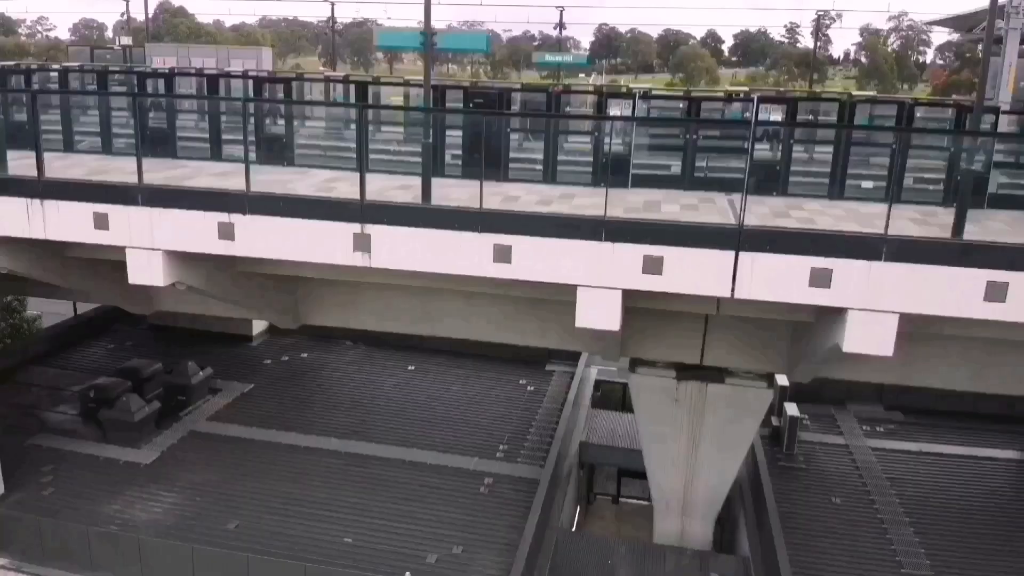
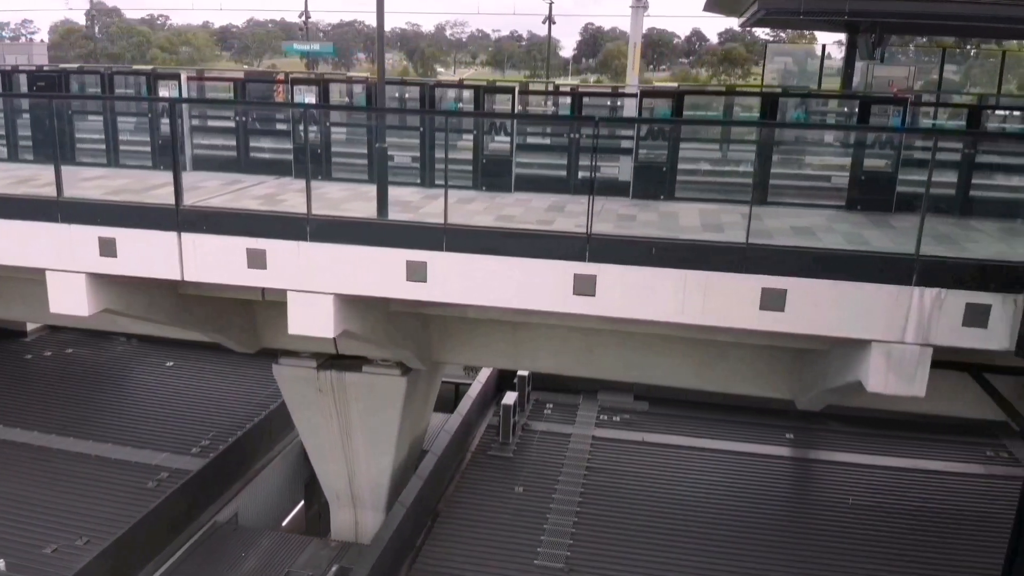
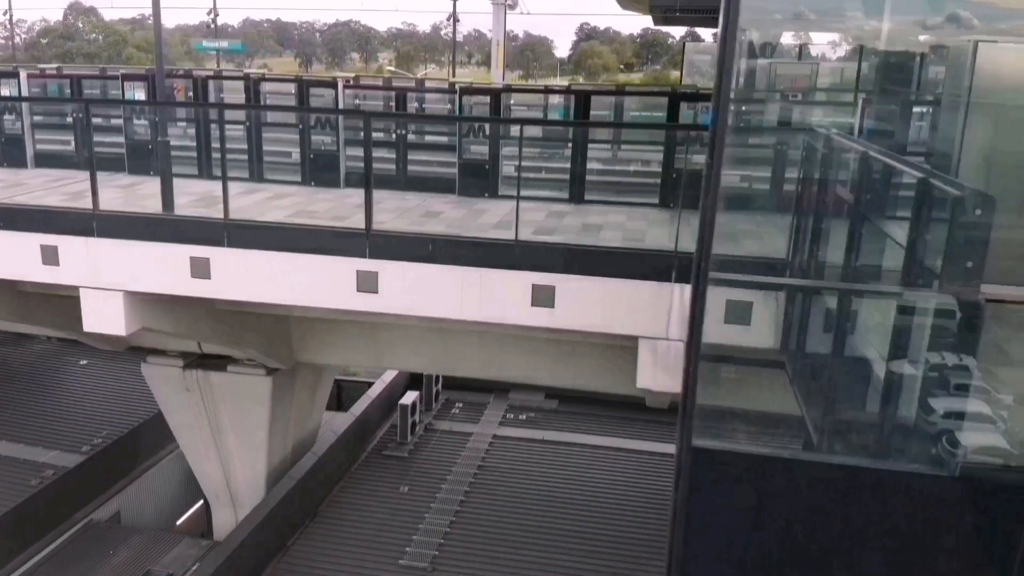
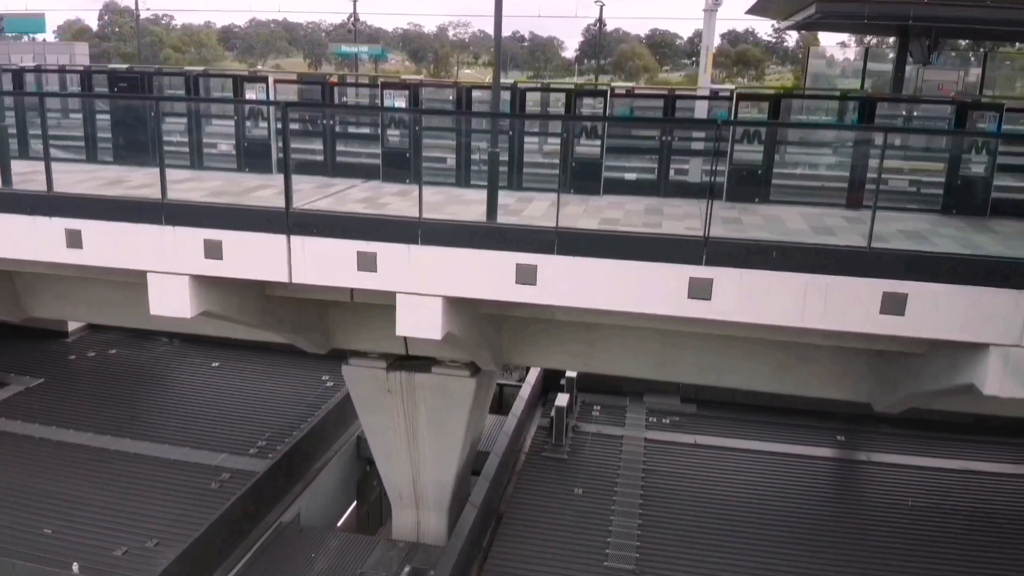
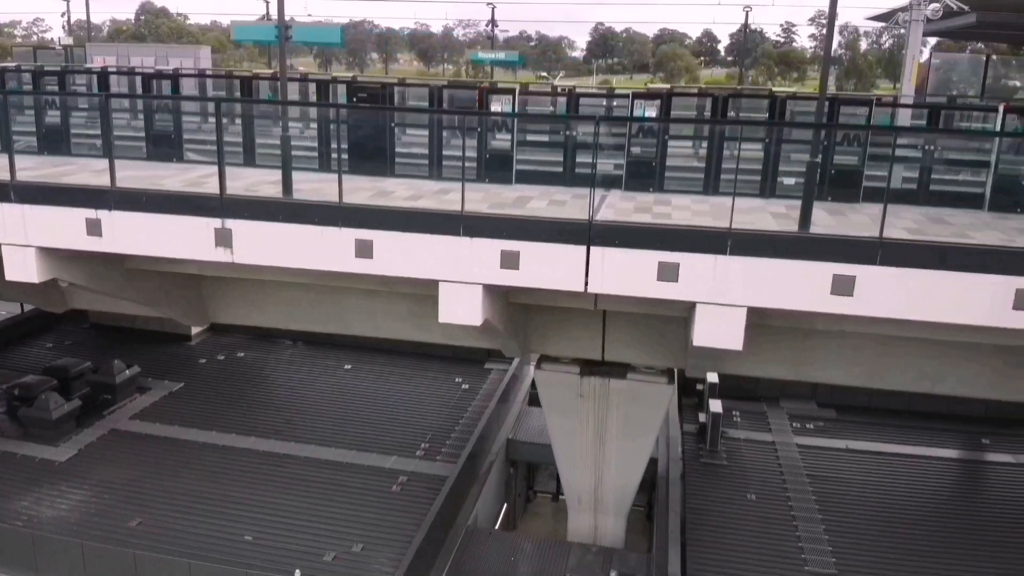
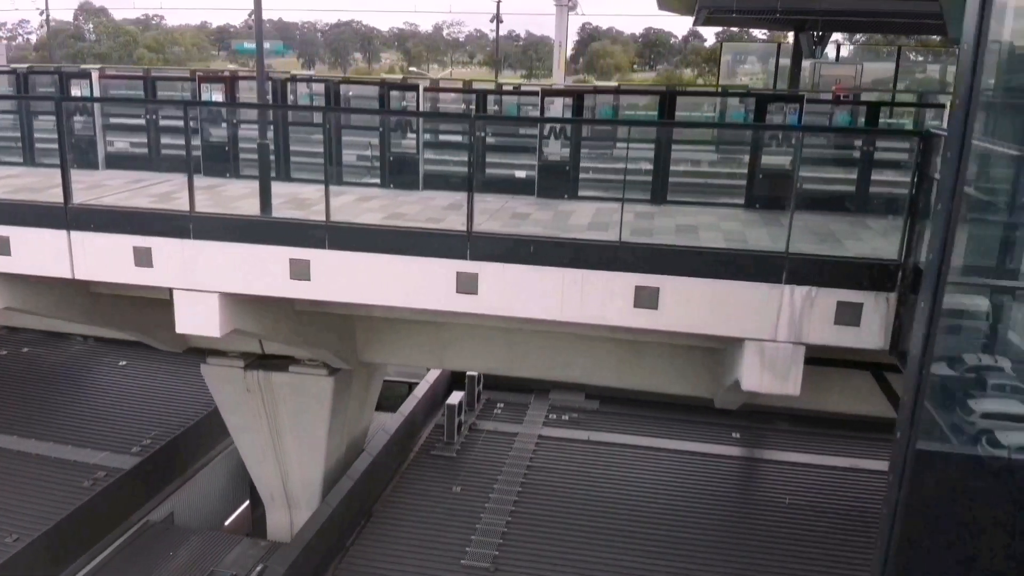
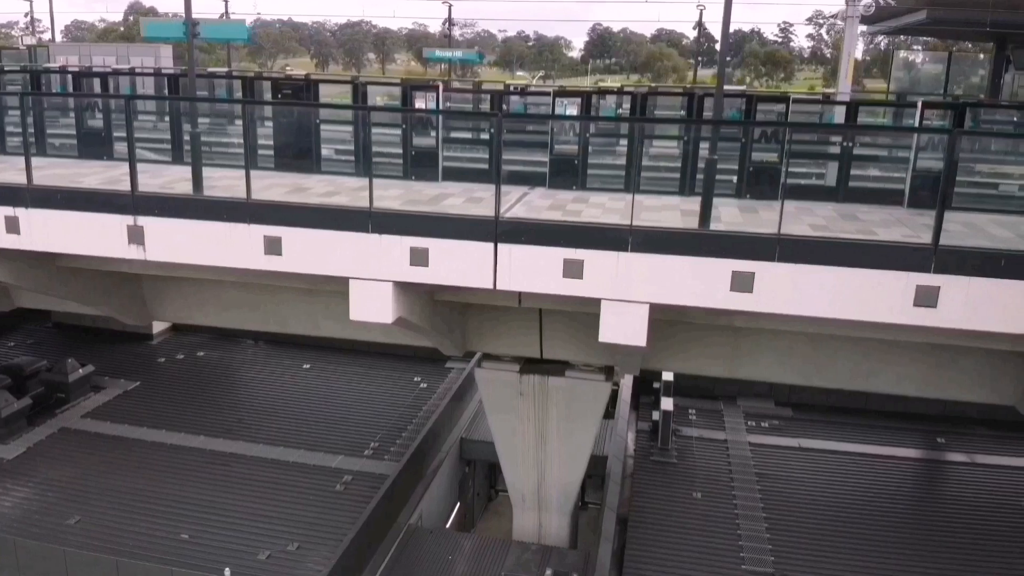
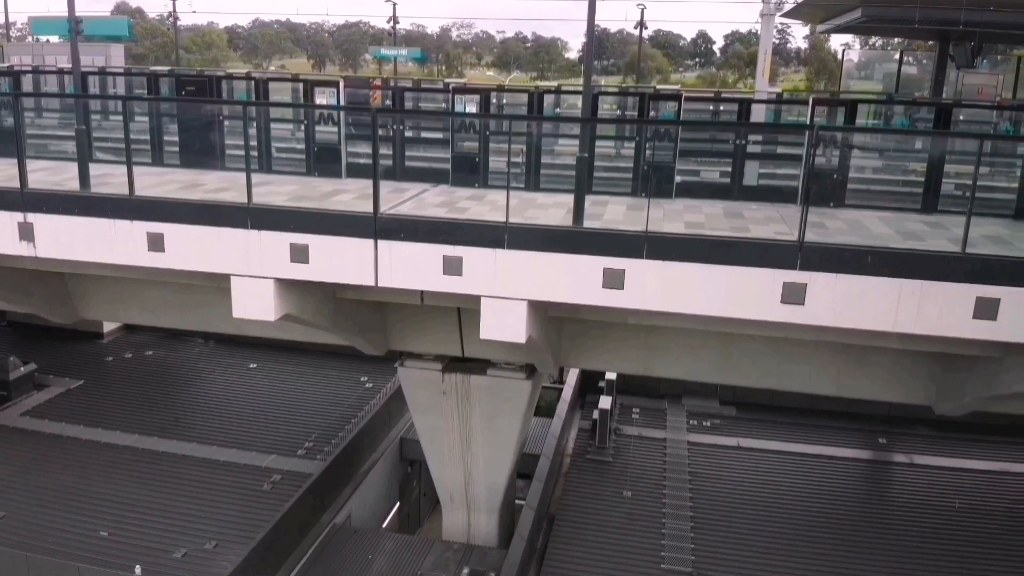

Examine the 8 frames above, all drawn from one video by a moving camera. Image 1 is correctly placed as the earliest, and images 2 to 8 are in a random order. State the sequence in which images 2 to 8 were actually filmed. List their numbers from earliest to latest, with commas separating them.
5, 7, 8, 4, 2, 6, 3
